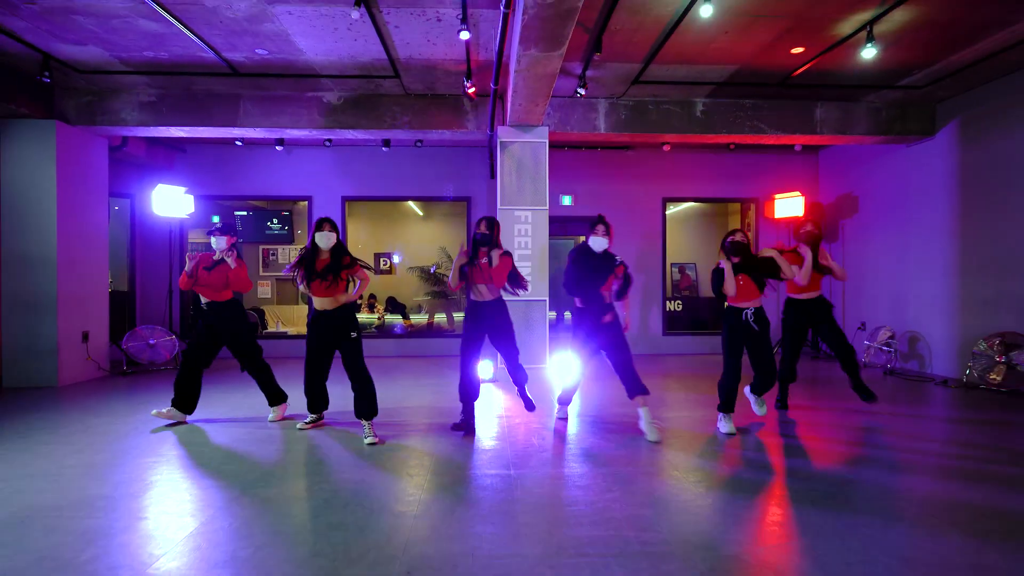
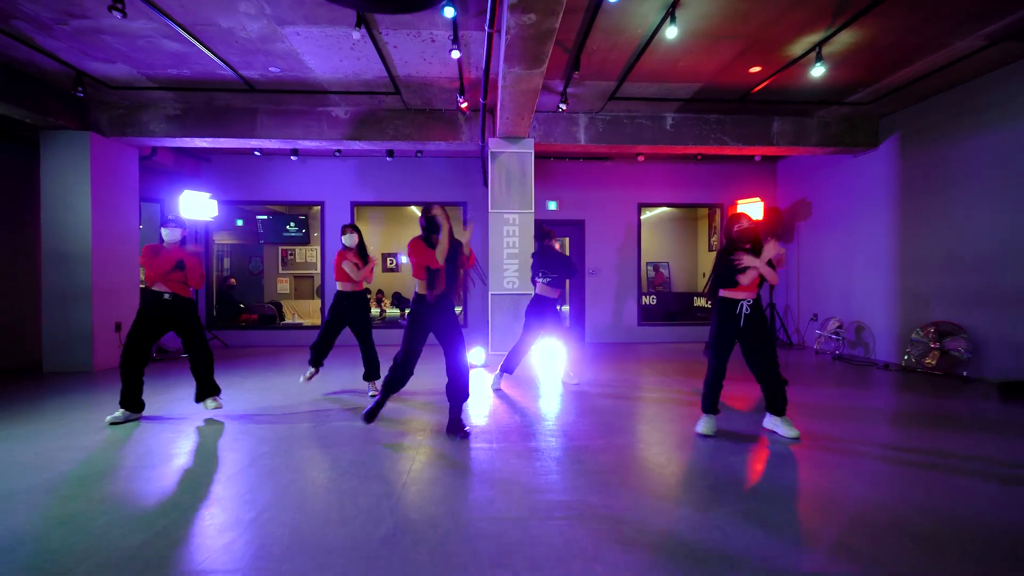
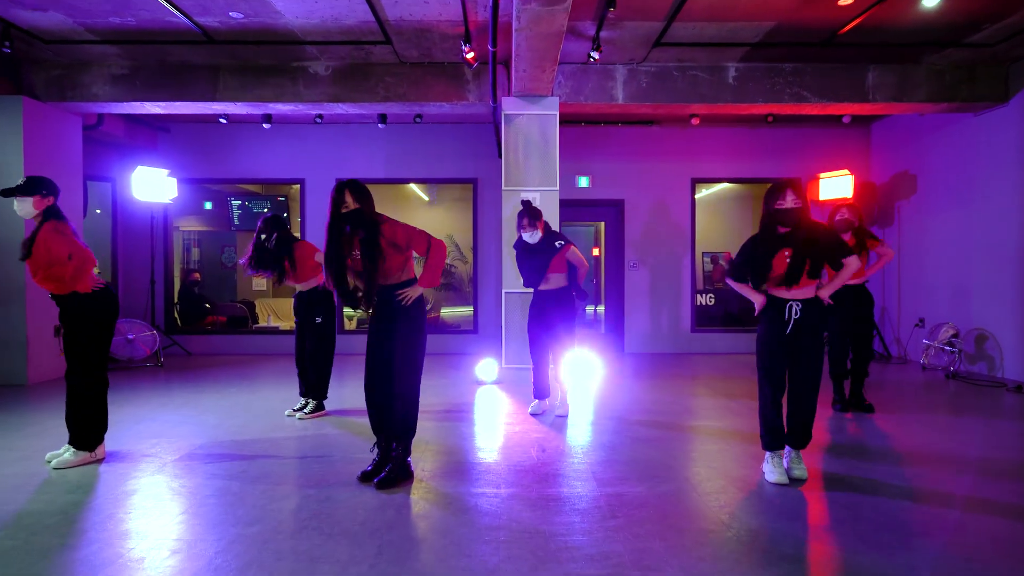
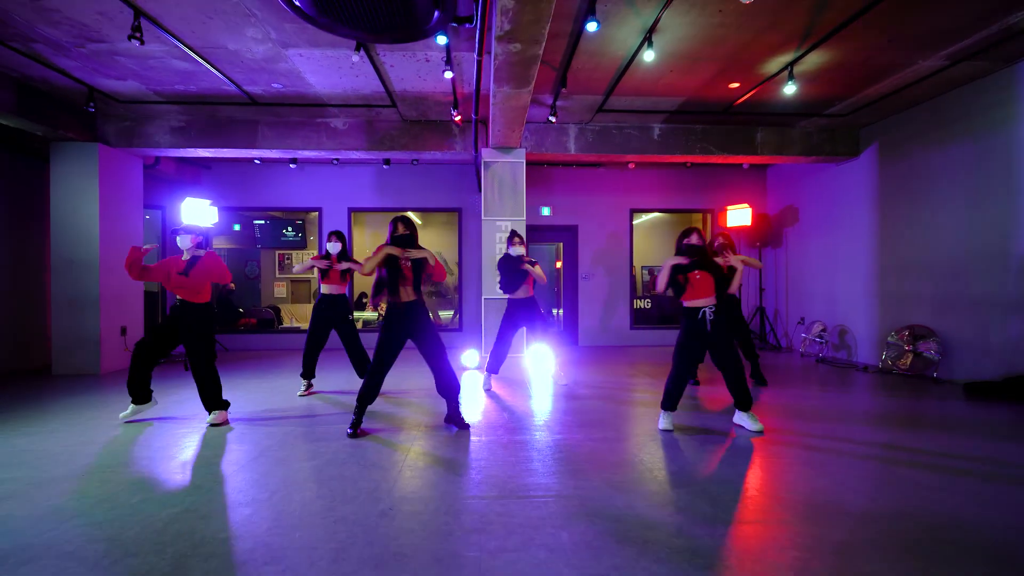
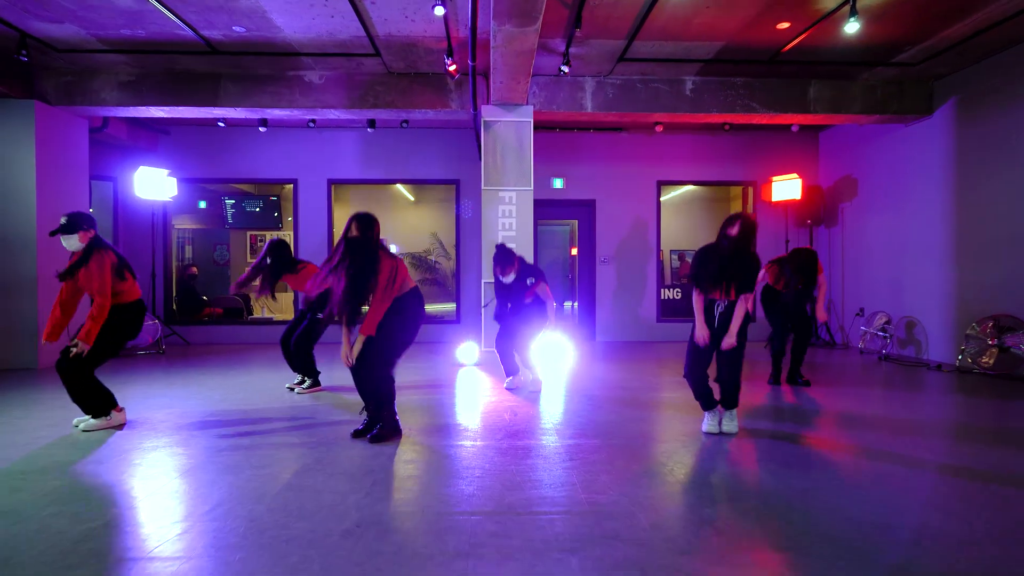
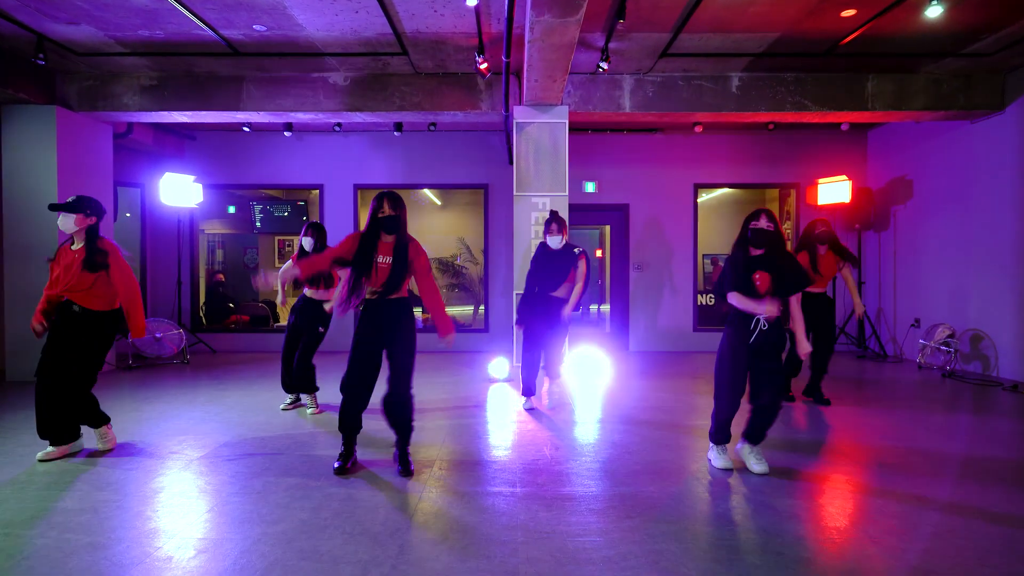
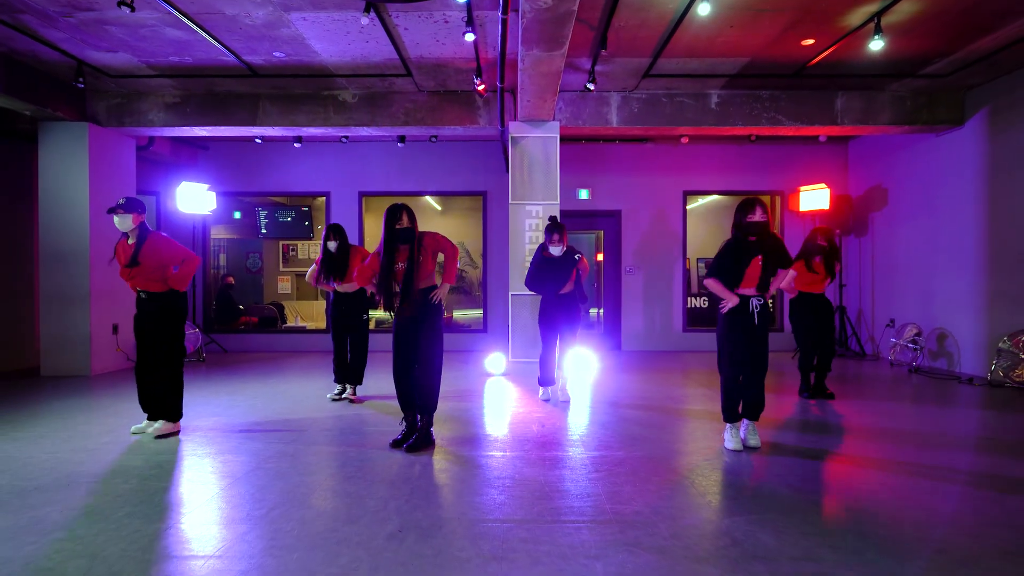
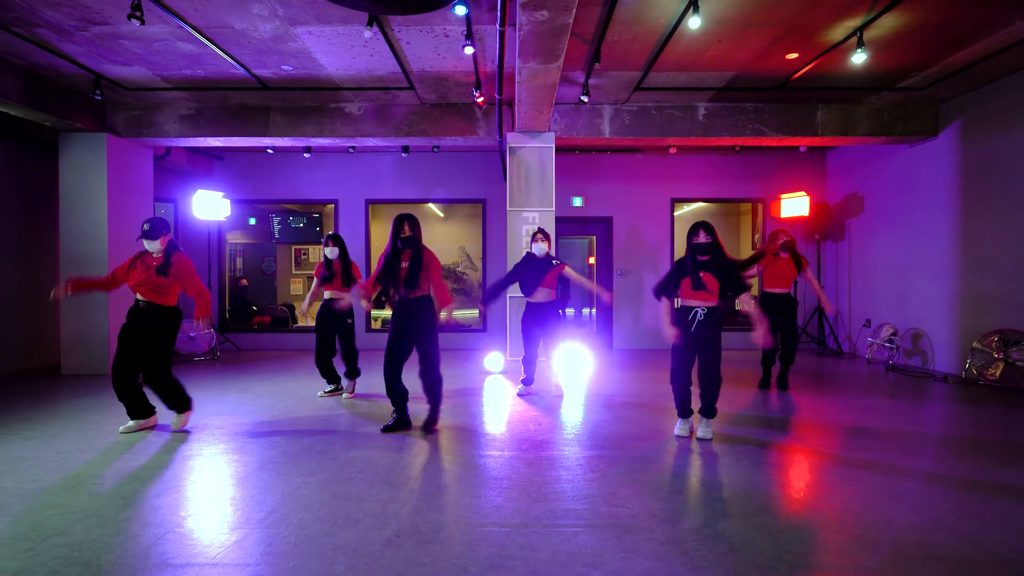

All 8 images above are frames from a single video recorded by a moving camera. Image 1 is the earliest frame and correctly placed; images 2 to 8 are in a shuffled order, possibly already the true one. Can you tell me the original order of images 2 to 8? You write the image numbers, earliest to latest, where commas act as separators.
2, 4, 5, 3, 7, 6, 8
